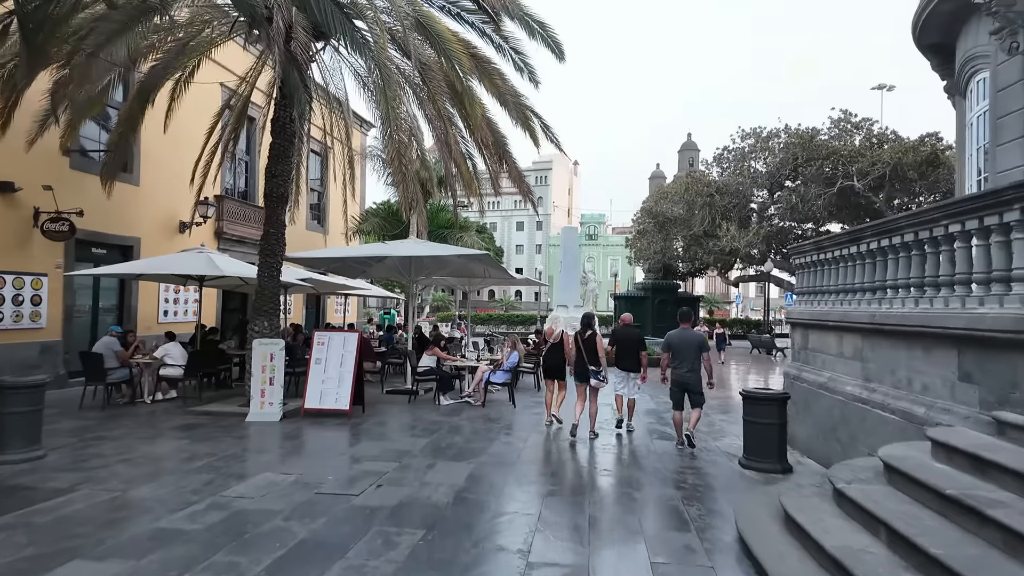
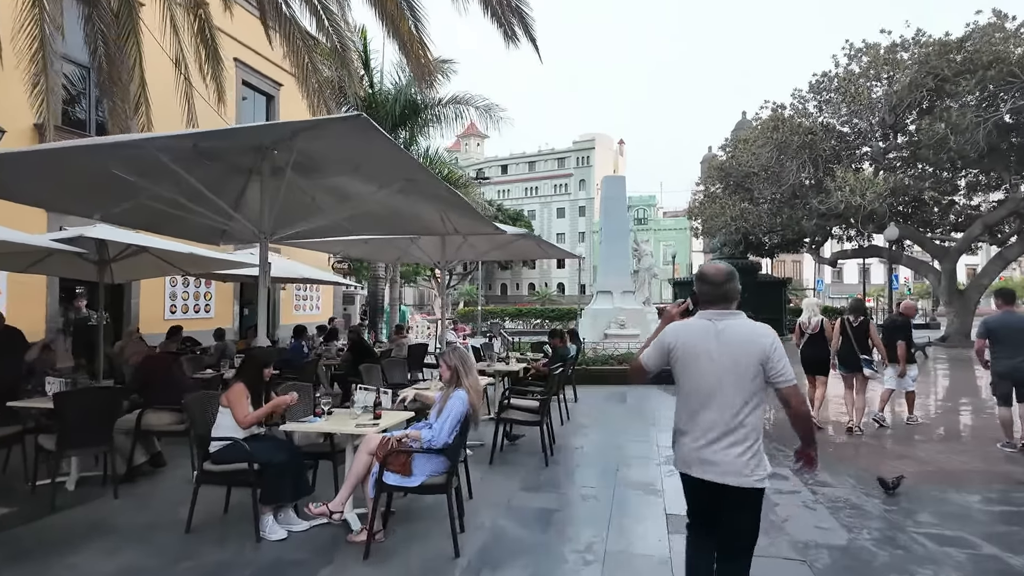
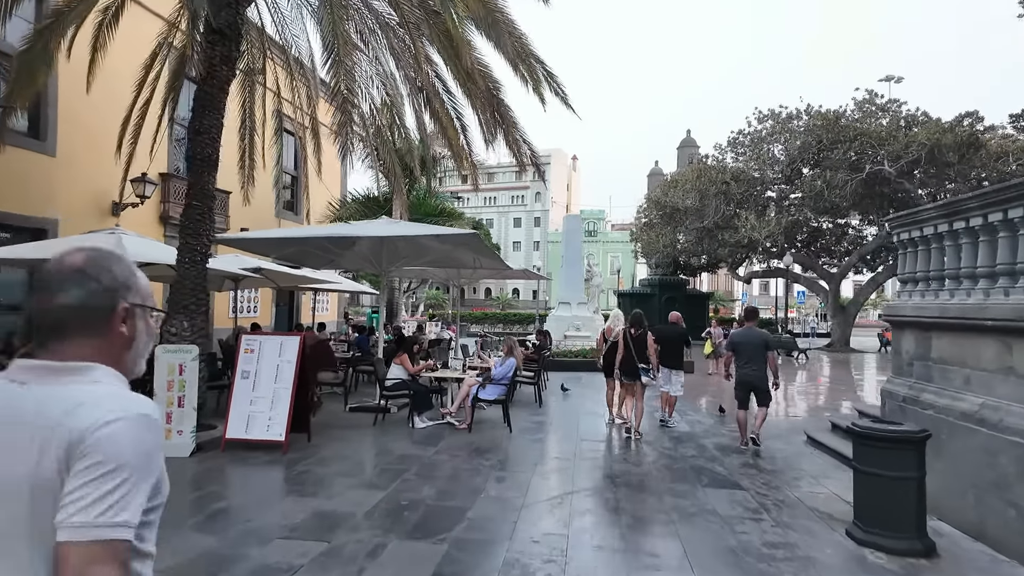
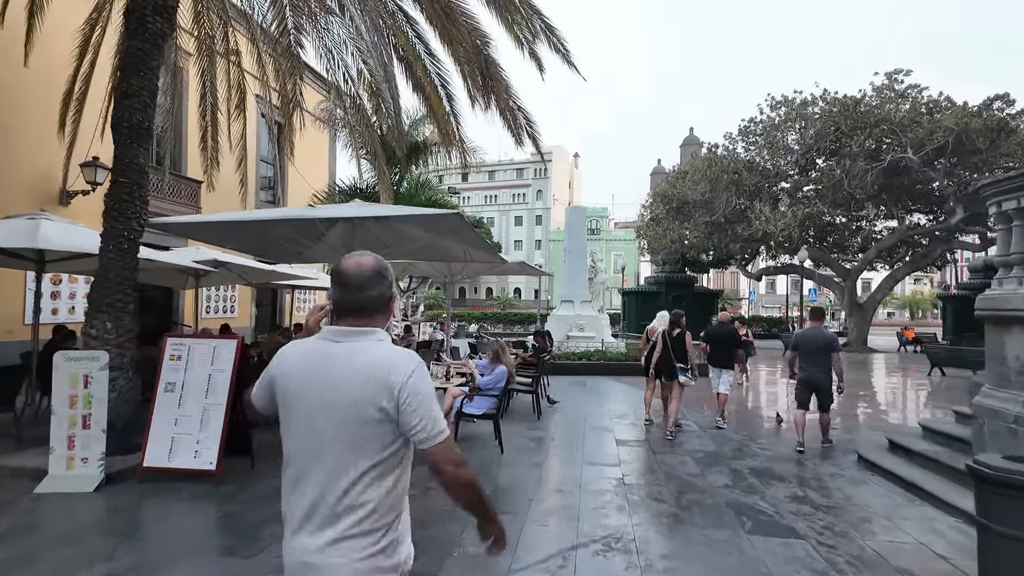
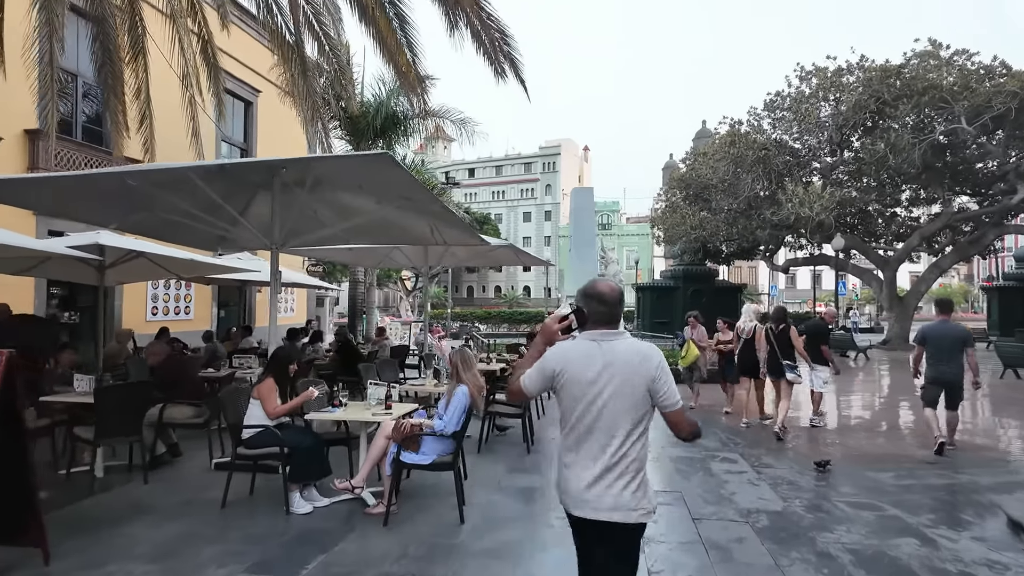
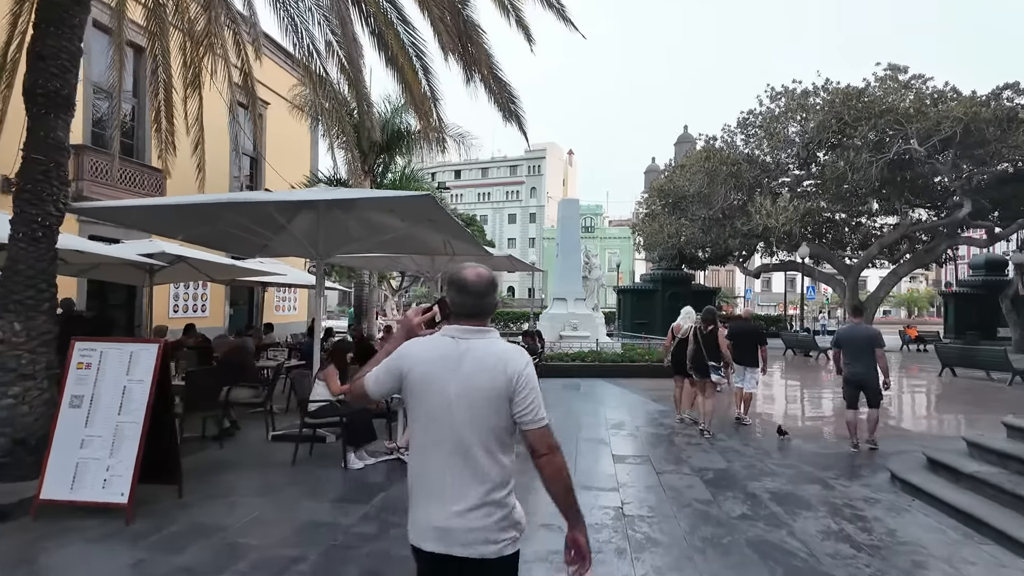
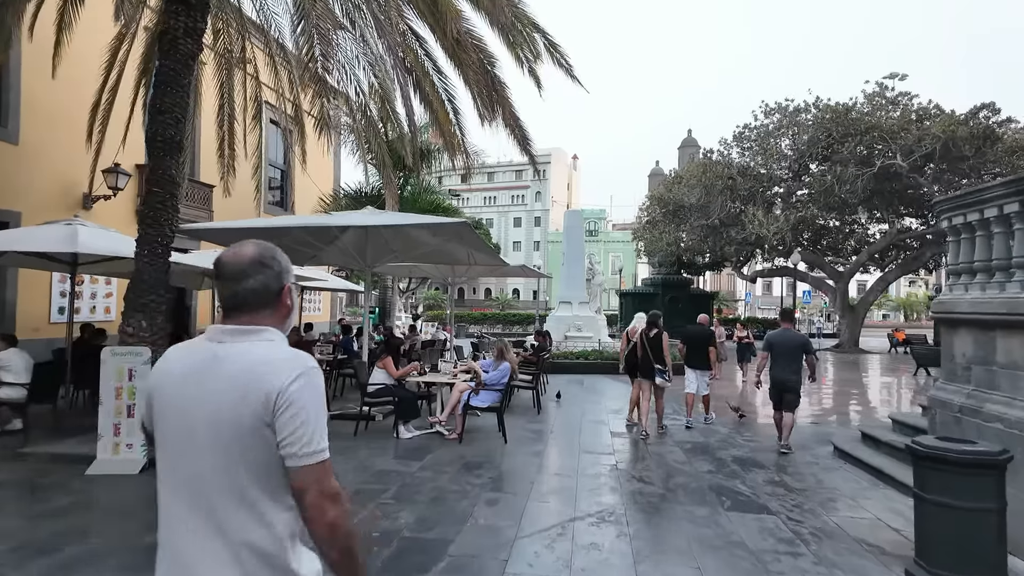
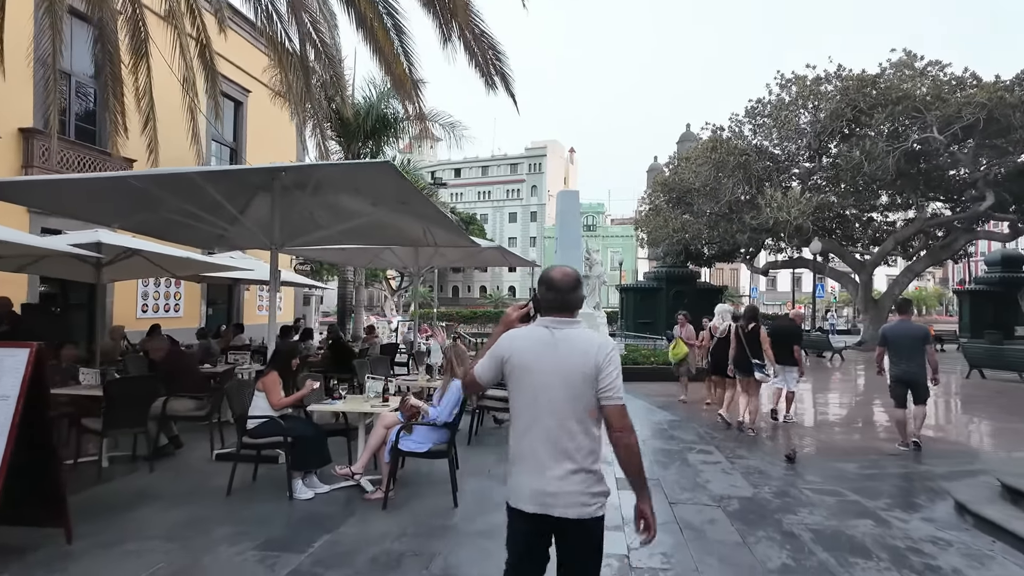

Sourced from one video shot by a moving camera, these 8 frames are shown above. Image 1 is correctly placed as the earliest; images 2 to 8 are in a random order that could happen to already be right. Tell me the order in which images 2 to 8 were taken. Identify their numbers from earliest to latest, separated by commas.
3, 7, 4, 6, 8, 5, 2
